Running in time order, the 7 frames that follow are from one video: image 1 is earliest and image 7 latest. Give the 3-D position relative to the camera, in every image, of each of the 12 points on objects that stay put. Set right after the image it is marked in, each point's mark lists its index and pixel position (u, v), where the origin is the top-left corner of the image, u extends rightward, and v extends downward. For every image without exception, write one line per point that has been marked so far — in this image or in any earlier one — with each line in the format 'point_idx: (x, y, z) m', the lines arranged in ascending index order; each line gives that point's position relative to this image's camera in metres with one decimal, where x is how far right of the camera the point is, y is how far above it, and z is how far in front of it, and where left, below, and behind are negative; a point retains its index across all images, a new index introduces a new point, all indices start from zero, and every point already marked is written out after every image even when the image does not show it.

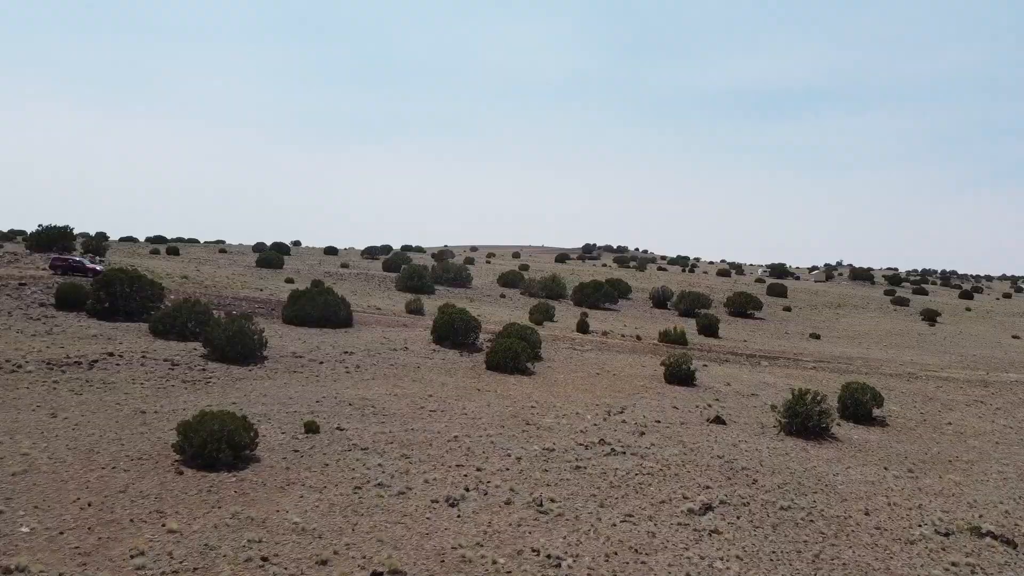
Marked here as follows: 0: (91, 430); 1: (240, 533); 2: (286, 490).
0: (-6.5, -2.2, +12.8) m
1: (-2.9, -2.6, +8.8) m
2: (-2.8, -2.6, +10.5) m
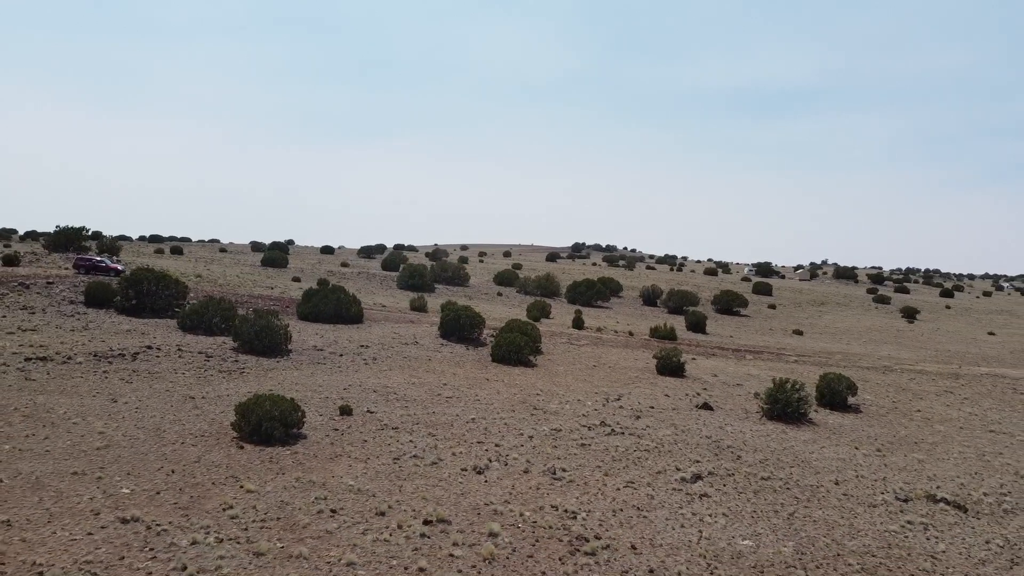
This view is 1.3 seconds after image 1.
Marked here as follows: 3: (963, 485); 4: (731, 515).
0: (-6.2, -2.2, +14.3) m
1: (-2.6, -2.6, +10.4) m
2: (-2.6, -2.5, +12.1) m
3: (+8.2, -3.6, +15.1) m
4: (+2.9, -3.0, +11.1) m
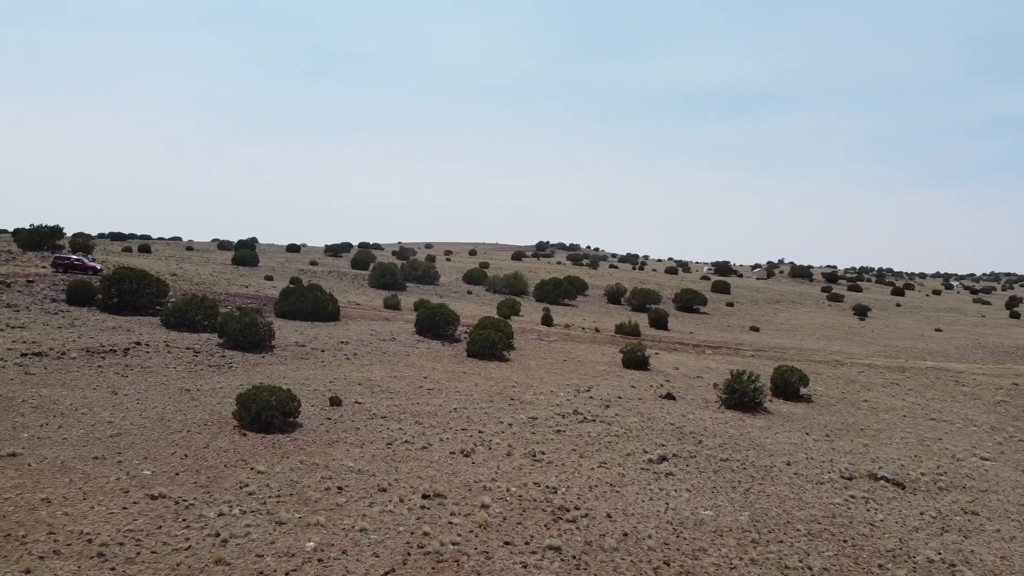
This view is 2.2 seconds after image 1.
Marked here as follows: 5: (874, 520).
0: (-6.6, -2.1, +15.2) m
1: (-2.8, -2.6, +11.5) m
2: (-2.8, -2.5, +13.2) m
3: (+7.8, -3.6, +16.6) m
4: (+2.7, -3.0, +12.4) m
5: (+5.4, -3.4, +12.2) m
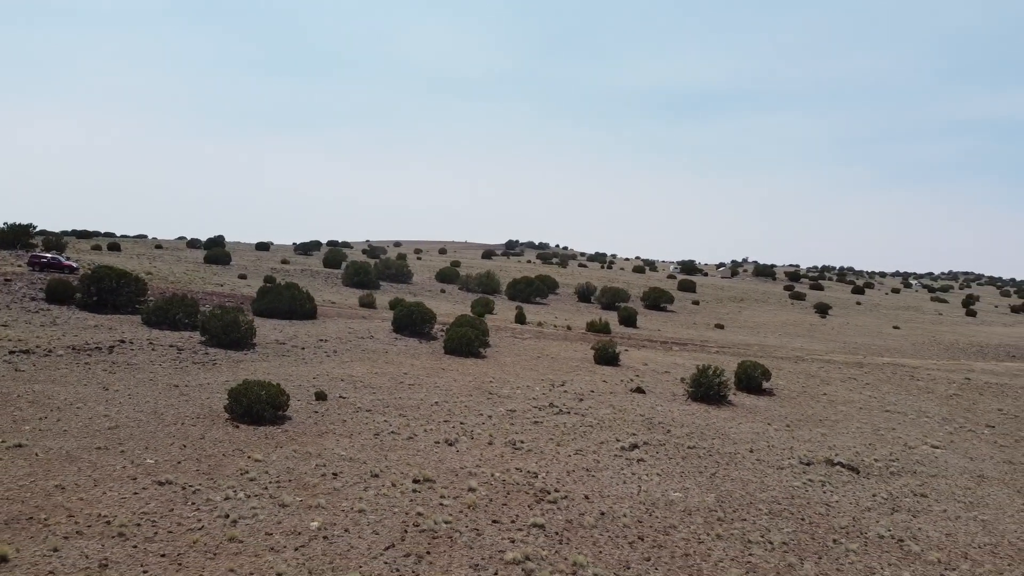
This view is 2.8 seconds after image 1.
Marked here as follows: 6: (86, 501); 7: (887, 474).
0: (-7.0, -2.1, +15.7) m
1: (-3.0, -2.5, +12.1) m
2: (-3.1, -2.5, +13.8) m
3: (+7.4, -3.5, +17.7) m
4: (+2.5, -3.0, +13.3) m
5: (+5.1, -3.4, +13.2) m
6: (-4.9, -2.5, +9.6) m
7: (+7.3, -3.6, +16.1) m
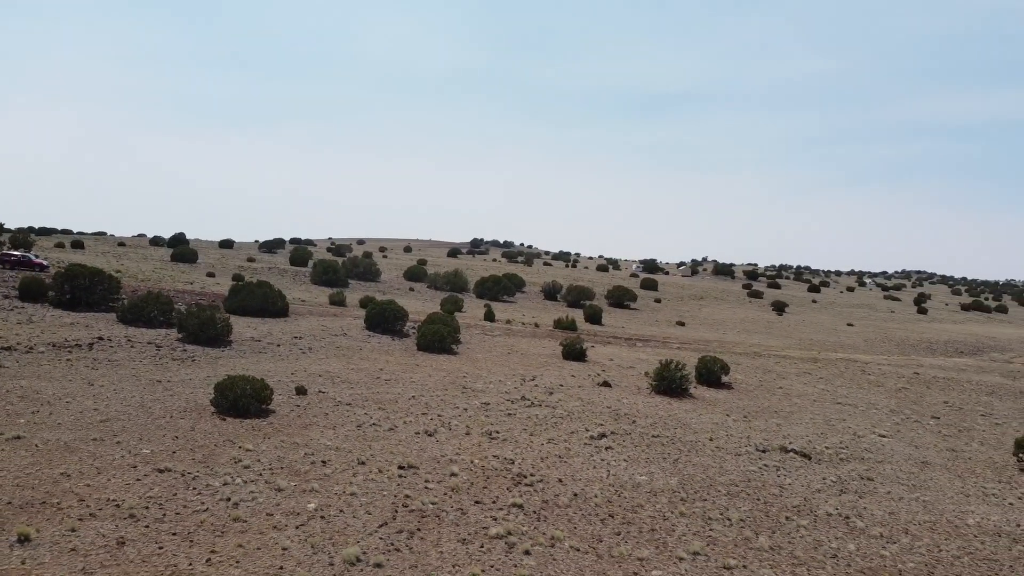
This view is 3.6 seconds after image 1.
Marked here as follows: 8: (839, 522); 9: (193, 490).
0: (-7.5, -2.1, +16.2) m
1: (-3.3, -2.5, +12.8) m
2: (-3.6, -2.5, +14.5) m
3: (+6.8, -3.5, +18.8) m
4: (+2.1, -3.0, +14.2) m
5: (+4.7, -3.4, +14.3) m
6: (-5.1, -2.4, +10.1) m
7: (+6.8, -3.6, +17.3) m
8: (+4.9, -3.5, +12.5) m
9: (-4.0, -2.5, +10.3) m
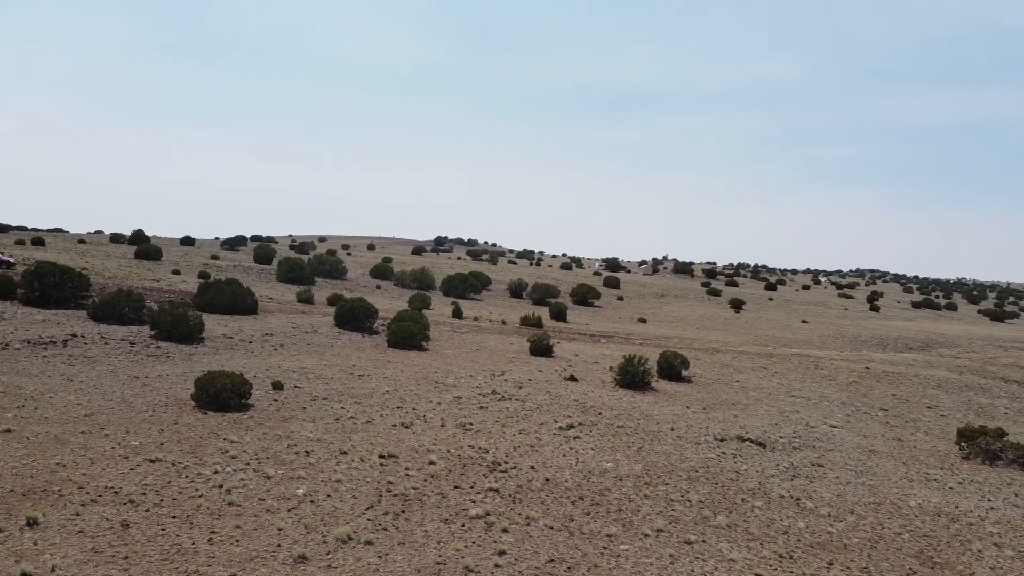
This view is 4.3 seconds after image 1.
0: (-8.0, -2.0, +16.5) m
1: (-3.8, -2.5, +13.4) m
2: (-4.1, -2.4, +15.0) m
3: (+6.1, -3.4, +19.8) m
4: (+1.6, -2.9, +15.0) m
5: (+4.2, -3.3, +15.2) m
6: (-5.4, -2.4, +10.6) m
7: (+6.1, -3.5, +18.3) m
8: (+4.5, -3.5, +13.4) m
9: (-4.3, -2.5, +10.9) m
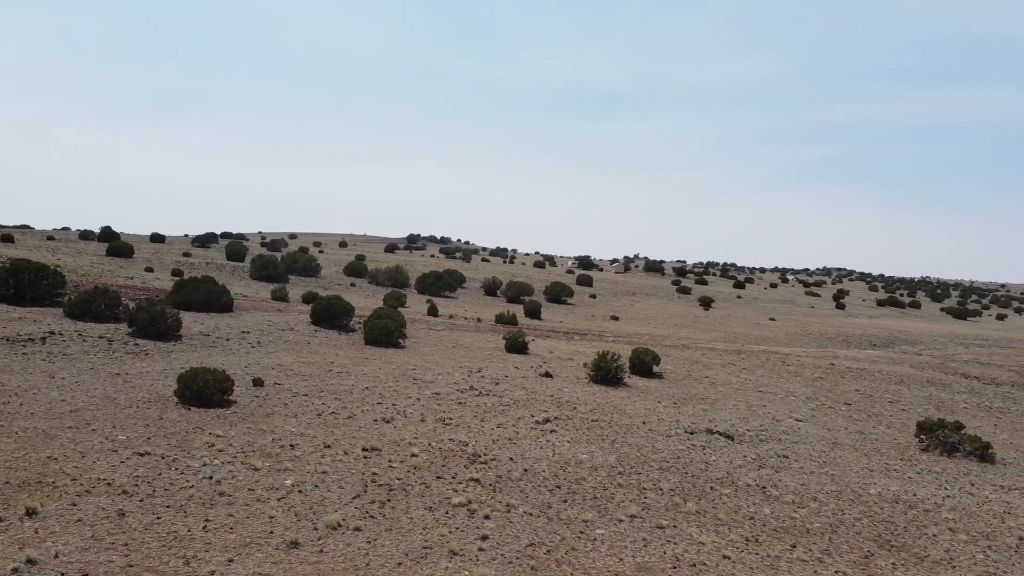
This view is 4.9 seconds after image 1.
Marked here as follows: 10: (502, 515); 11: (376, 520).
0: (-8.5, -2.0, +16.7) m
1: (-4.1, -2.4, +13.7) m
2: (-4.5, -2.4, +15.4) m
3: (+5.5, -3.4, +20.5) m
4: (+1.1, -2.9, +15.6) m
5: (+3.8, -3.3, +15.8) m
6: (-5.7, -2.4, +10.9) m
7: (+5.6, -3.5, +19.0) m
8: (+4.2, -3.5, +14.1) m
9: (-4.5, -2.5, +11.2) m
10: (-0.1, -2.9, +10.6) m
11: (-1.6, -2.8, +9.9) m
